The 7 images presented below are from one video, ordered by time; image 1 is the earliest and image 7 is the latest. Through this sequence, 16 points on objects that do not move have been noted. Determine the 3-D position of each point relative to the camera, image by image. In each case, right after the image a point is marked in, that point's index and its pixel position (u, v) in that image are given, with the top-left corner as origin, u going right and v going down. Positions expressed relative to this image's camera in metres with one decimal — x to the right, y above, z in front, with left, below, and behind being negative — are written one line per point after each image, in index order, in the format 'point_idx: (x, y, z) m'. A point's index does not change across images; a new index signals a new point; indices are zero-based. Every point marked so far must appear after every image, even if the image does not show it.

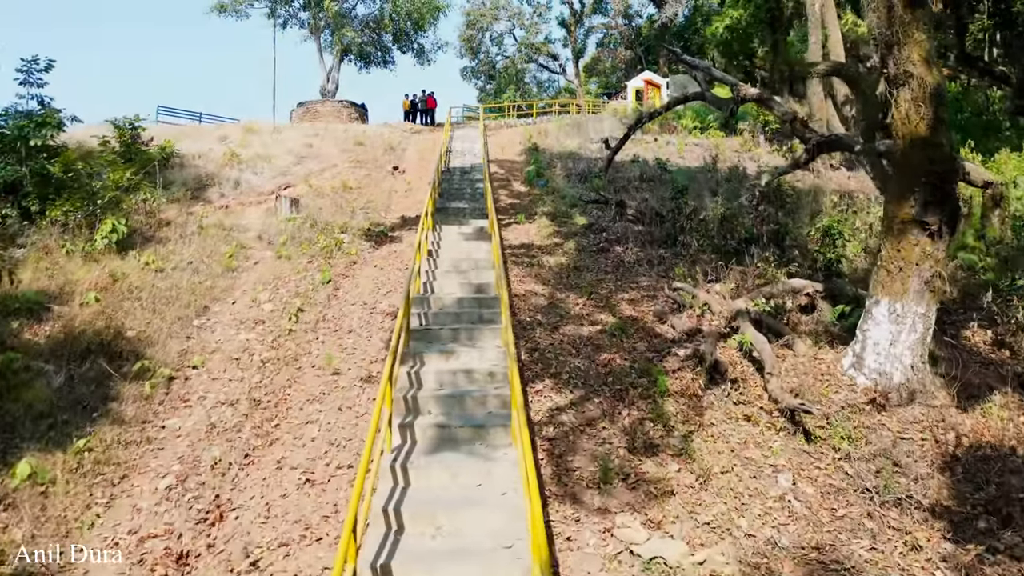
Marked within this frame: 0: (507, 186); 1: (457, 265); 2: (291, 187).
0: (-0.2, +3.0, +19.9) m
1: (-0.9, +0.4, +11.6) m
2: (-5.8, +2.6, +18.0) m
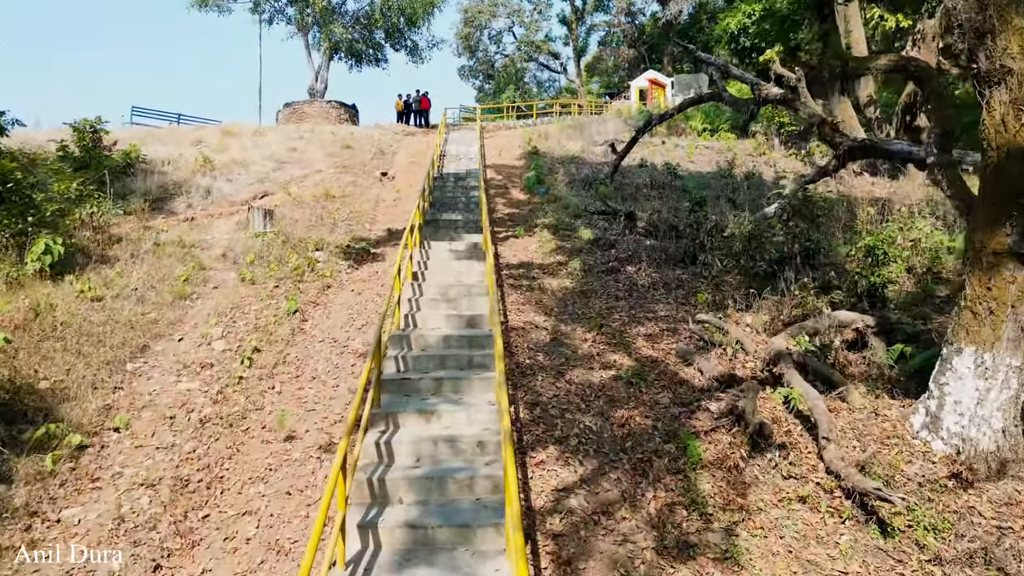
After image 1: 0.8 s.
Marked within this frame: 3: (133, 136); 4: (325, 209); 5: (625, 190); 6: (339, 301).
0: (-0.2, +2.5, +18.3) m
1: (-1.0, -0.1, +10.0) m
2: (-5.8, +2.2, +16.4) m
3: (-10.7, +4.3, +19.5) m
4: (-4.3, +1.8, +15.9) m
5: (+3.0, +2.5, +18.4) m
6: (-2.6, -0.2, +10.1) m
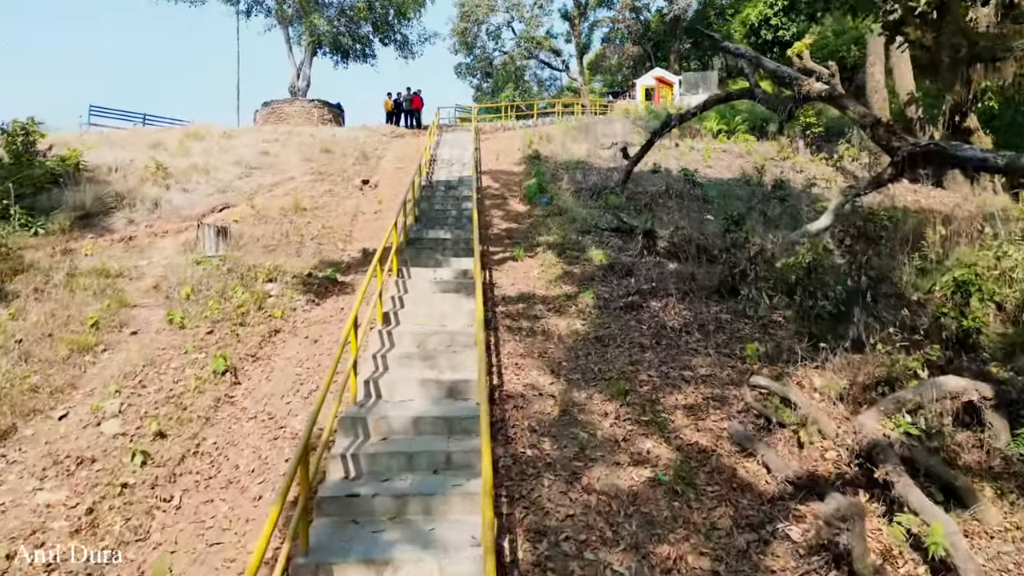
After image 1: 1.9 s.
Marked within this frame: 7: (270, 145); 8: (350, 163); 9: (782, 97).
0: (-0.2, +2.0, +16.1) m
1: (-1.0, -0.6, +7.8) m
2: (-5.9, +1.6, +14.2) m
3: (-10.8, +3.7, +17.2) m
4: (-4.4, +1.3, +13.7) m
5: (+3.0, +2.0, +16.2) m
6: (-2.6, -0.8, +7.9) m
7: (-7.0, +4.1, +19.9) m
8: (-4.4, +3.4, +18.8) m
9: (+5.4, +3.8, +13.6) m
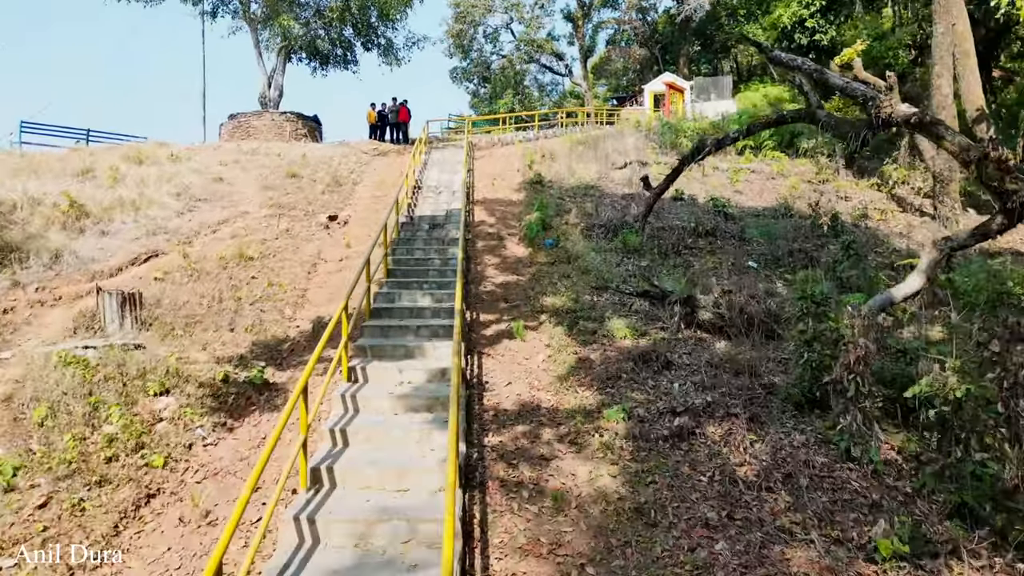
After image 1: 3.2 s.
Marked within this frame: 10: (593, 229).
0: (-0.3, +0.8, +13.2) m
1: (-1.0, -1.8, +4.9) m
2: (-5.9, +0.5, +11.3) m
3: (-10.8, +2.6, +14.3) m
4: (-4.4, +0.1, +10.8) m
5: (+2.9, +0.8, +13.3) m
6: (-2.6, -1.9, +5.0) m
7: (-7.0, +3.0, +17.0) m
8: (-4.5, +2.3, +15.9) m
9: (+5.3, +2.6, +10.8) m
10: (+1.7, +1.2, +14.0) m
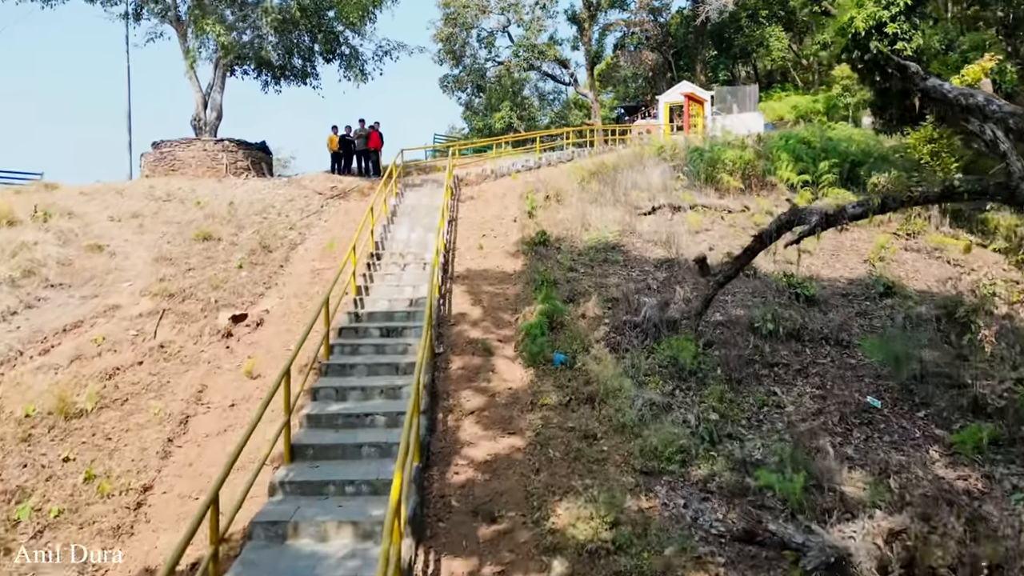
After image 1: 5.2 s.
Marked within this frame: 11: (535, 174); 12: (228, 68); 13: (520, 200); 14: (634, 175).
0: (-0.4, -1.0, +8.7) m
1: (-1.1, -3.6, +0.4) m
2: (-6.0, -1.4, +6.8) m
3: (-10.9, +0.7, +9.8) m
4: (-4.5, -1.7, +6.3) m
5: (+2.8, -1.0, +8.8) m
6: (-2.7, -3.7, +0.5) m
7: (-7.1, +1.1, +12.5) m
8: (-4.6, +0.4, +11.4) m
9: (+5.2, +0.8, +6.2) m
10: (+1.6, -0.6, +9.5) m
11: (+0.6, +3.3, +19.7) m
12: (-7.7, +6.0, +18.7) m
13: (+0.2, +2.1, +16.2) m
14: (+3.3, +3.0, +18.4) m
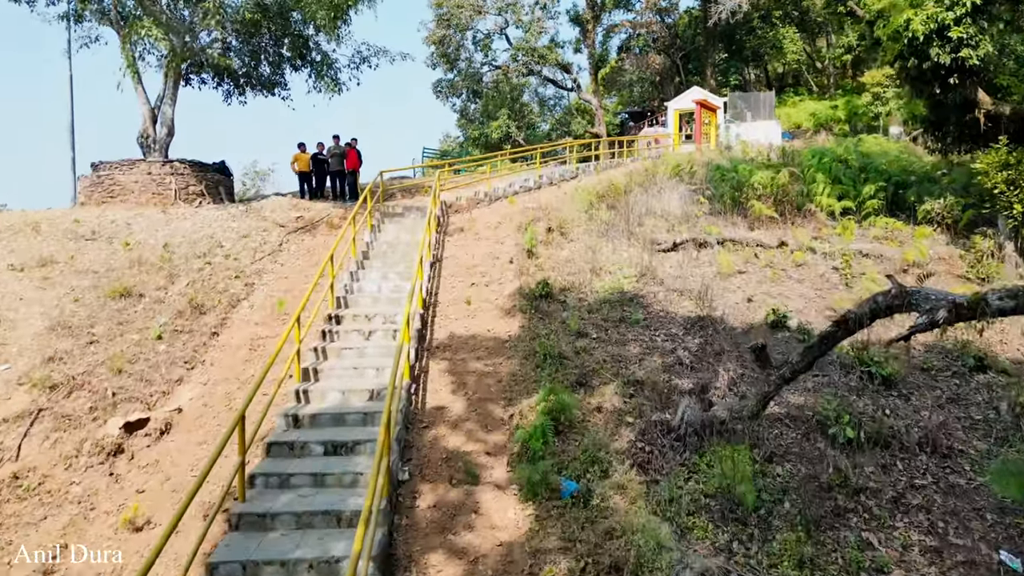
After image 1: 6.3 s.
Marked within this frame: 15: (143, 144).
0: (-0.5, -2.0, +6.3) m
1: (-1.2, -4.6, -2.1) m
2: (-6.1, -2.3, +4.4) m
3: (-11.0, -0.3, +7.4) m
4: (-4.6, -2.7, +3.9) m
5: (+2.7, -2.0, +6.3) m
6: (-2.8, -4.7, -1.9) m
7: (-7.2, +0.2, +10.0) m
8: (-4.6, -0.5, +9.0) m
9: (+5.1, -0.2, +3.8) m
10: (+1.5, -1.6, +7.1) m
11: (+0.6, +2.3, +17.3) m
12: (-7.8, +5.0, +16.3) m
13: (+0.1, +1.1, +13.7) m
14: (+3.2, +2.1, +16.0) m
15: (-8.4, +3.3, +15.7) m
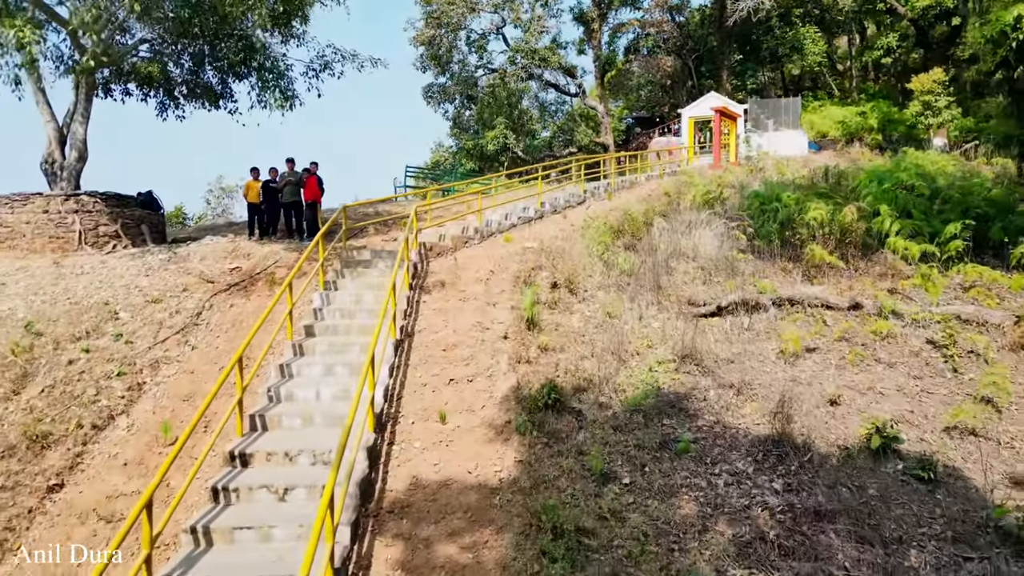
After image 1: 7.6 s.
0: (-0.5, -3.1, +3.2) m
1: (-1.3, -5.7, -5.1) m
2: (-6.2, -3.5, +1.3) m
3: (-11.1, -1.4, +4.3) m
4: (-4.7, -3.8, +0.8) m
5: (+2.7, -3.1, +3.3) m
6: (-2.9, -5.8, -5.0) m
7: (-7.3, -1.0, +6.9) m
8: (-4.7, -1.7, +5.9) m
9: (+5.1, -1.3, +0.7) m
10: (+1.4, -2.7, +4.0) m
11: (+0.5, +1.2, +14.2) m
12: (-7.9, +3.9, +13.2) m
13: (0.0, -0.1, +10.6) m
14: (+3.1, +0.9, +12.9) m
15: (-8.5, +2.1, +12.6) m
